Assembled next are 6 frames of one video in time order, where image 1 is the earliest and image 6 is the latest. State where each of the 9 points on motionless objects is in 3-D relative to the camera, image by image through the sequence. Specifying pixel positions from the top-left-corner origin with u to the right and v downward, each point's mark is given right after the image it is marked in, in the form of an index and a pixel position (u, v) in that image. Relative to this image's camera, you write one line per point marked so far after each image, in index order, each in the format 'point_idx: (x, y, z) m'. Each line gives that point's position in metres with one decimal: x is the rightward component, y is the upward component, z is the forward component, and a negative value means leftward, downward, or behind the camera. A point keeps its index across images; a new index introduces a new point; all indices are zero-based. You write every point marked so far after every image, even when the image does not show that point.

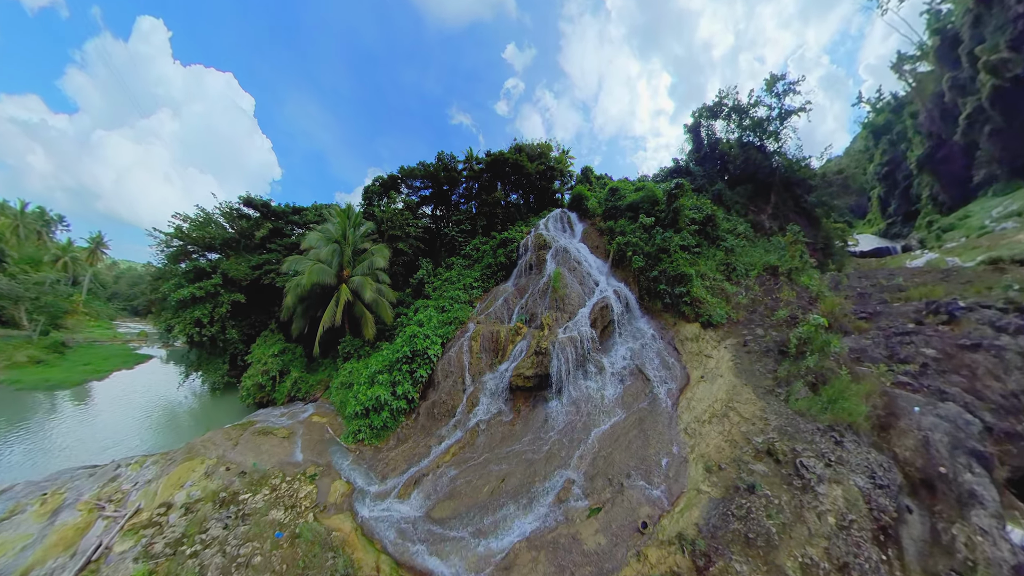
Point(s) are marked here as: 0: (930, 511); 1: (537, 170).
0: (+6.6, -3.6, +5.2) m
1: (+1.3, +6.3, +15.6) m
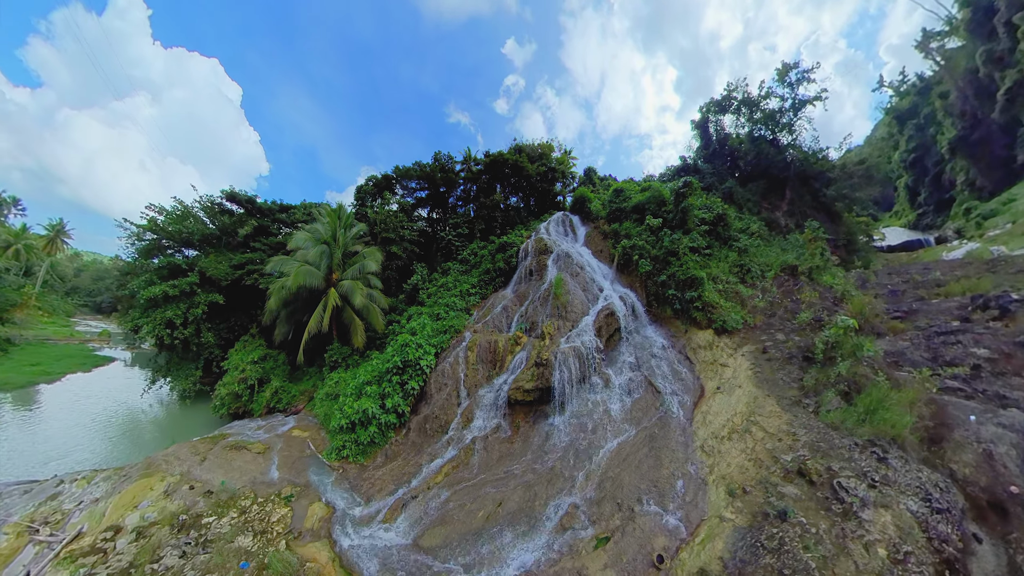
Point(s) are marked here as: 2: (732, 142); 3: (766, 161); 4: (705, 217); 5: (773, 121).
0: (+6.5, -3.3, +4.2) m
1: (+1.3, +5.9, +15.3) m
2: (+8.3, +6.1, +12.7) m
3: (+9.2, +5.3, +12.4) m
4: (+6.5, +2.7, +10.9) m
5: (+9.4, +6.8, +12.3) m
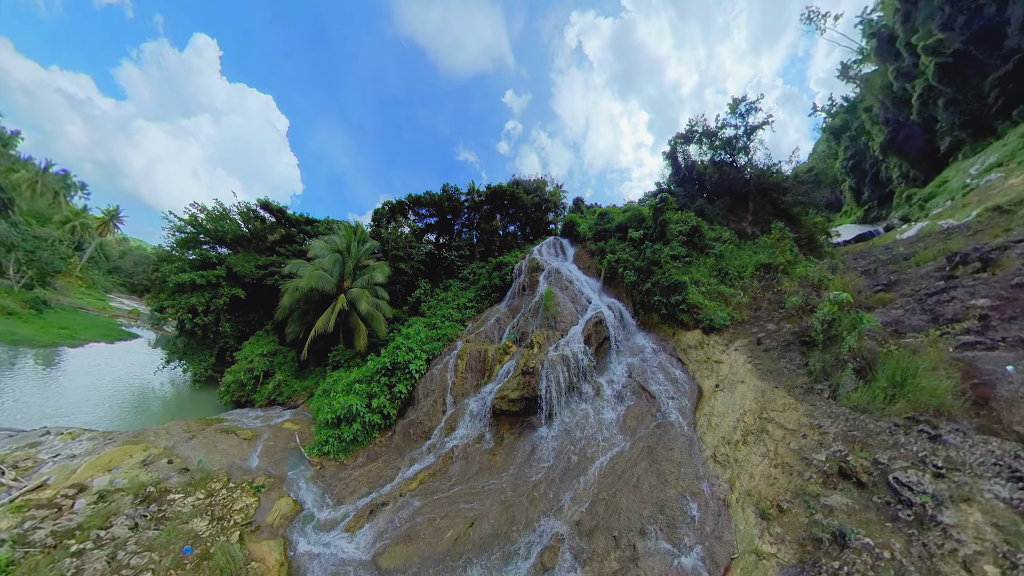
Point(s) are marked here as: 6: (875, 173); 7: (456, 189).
0: (+5.7, -2.3, +4.0) m
1: (+1.1, +4.5, +16.8) m
2: (+8.0, +5.2, +14.0) m
3: (+8.9, +4.5, +13.5) m
4: (+6.1, +2.3, +11.7) m
5: (+9.1, +6.0, +13.6) m
6: (+16.6, +5.5, +15.0) m
7: (-2.9, +5.1, +16.8) m
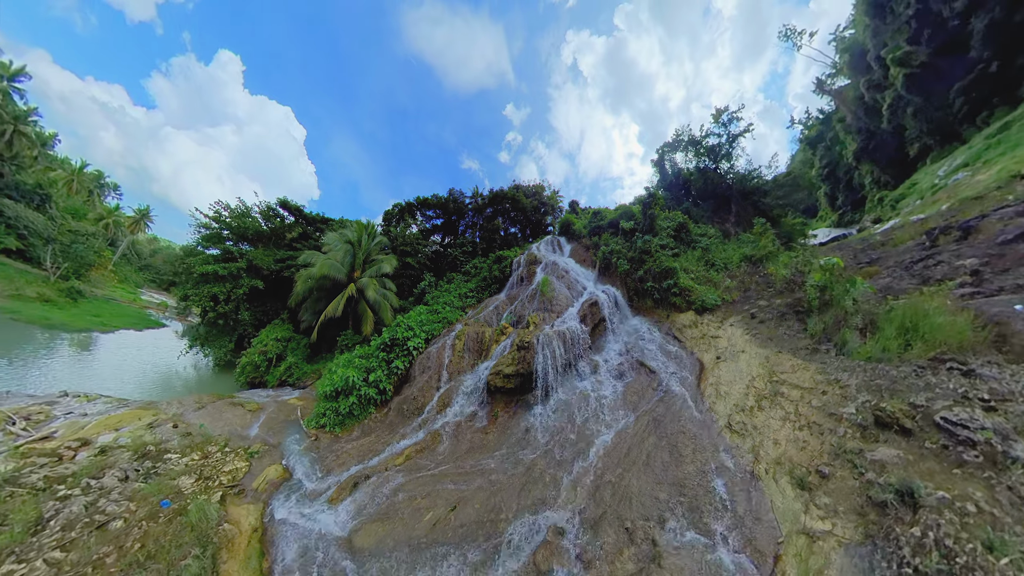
0: (+5.7, -2.1, +4.4) m
1: (+1.0, +4.3, +17.5) m
2: (+7.9, +5.1, +14.7) m
3: (+8.8, +4.4, +14.1) m
4: (+6.0, +2.3, +12.3) m
5: (+9.0, +5.9, +14.4) m
6: (+16.5, +5.4, +15.8) m
7: (-3.0, +4.9, +17.5) m
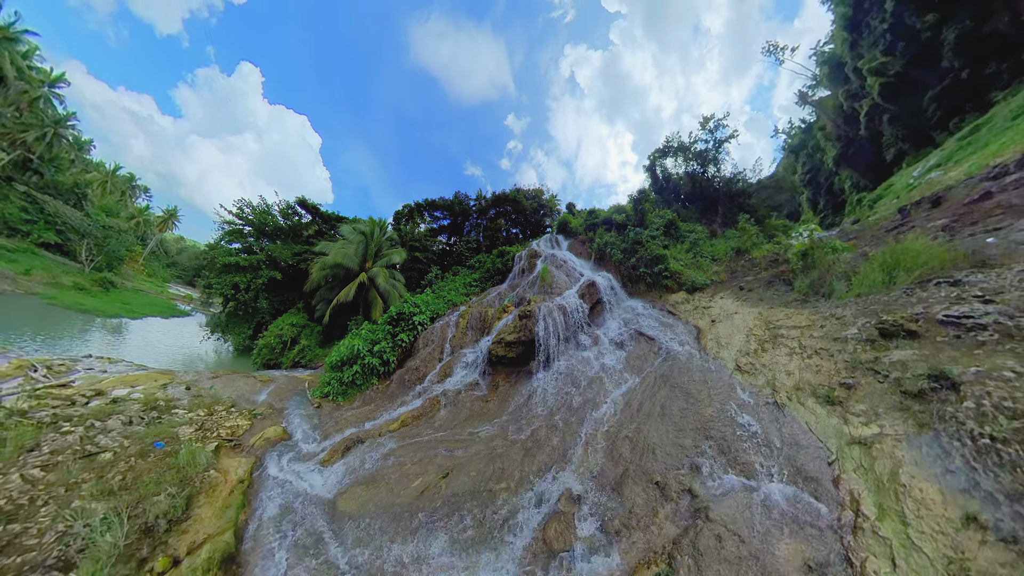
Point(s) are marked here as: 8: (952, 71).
0: (+5.7, -1.8, +4.8) m
1: (+1.0, +4.2, +18.1) m
2: (+7.9, +5.1, +15.3) m
3: (+8.8, +4.4, +14.7) m
4: (+6.0, +2.3, +12.8) m
5: (+9.1, +5.8, +15.0) m
6: (+16.6, +5.3, +16.4) m
7: (-3.0, +4.8, +18.1) m
8: (+13.9, +6.8, +10.2) m
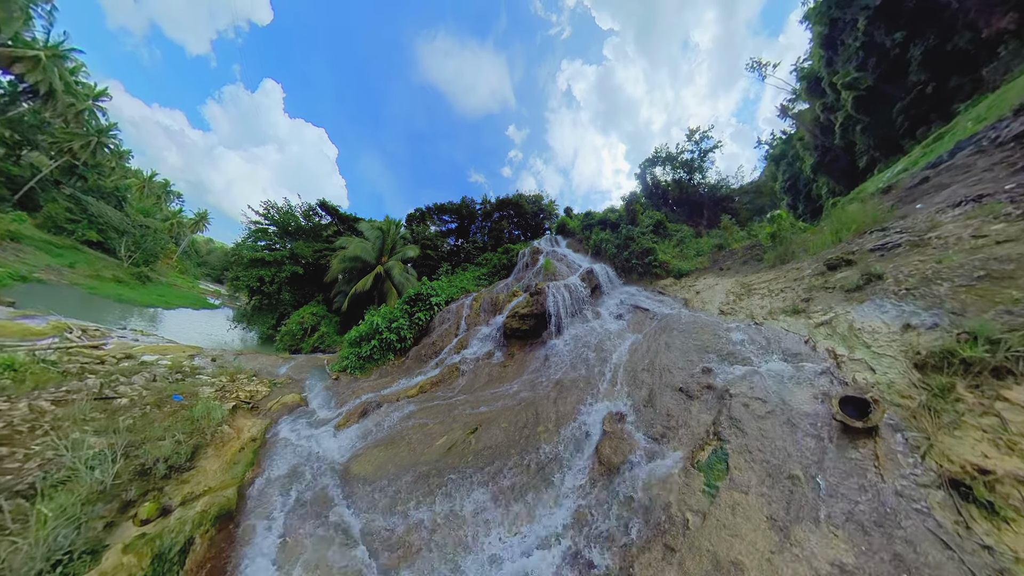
0: (+5.7, -1.6, +5.4) m
1: (+1.0, +4.1, +18.8) m
2: (+7.9, +5.0, +16.1) m
3: (+8.9, +4.3, +15.5) m
4: (+6.0, +2.2, +13.5) m
5: (+9.1, +5.8, +15.8) m
6: (+16.6, +5.1, +17.2) m
7: (-3.0, +4.6, +18.8) m
8: (+13.9, +6.9, +11.0) m
